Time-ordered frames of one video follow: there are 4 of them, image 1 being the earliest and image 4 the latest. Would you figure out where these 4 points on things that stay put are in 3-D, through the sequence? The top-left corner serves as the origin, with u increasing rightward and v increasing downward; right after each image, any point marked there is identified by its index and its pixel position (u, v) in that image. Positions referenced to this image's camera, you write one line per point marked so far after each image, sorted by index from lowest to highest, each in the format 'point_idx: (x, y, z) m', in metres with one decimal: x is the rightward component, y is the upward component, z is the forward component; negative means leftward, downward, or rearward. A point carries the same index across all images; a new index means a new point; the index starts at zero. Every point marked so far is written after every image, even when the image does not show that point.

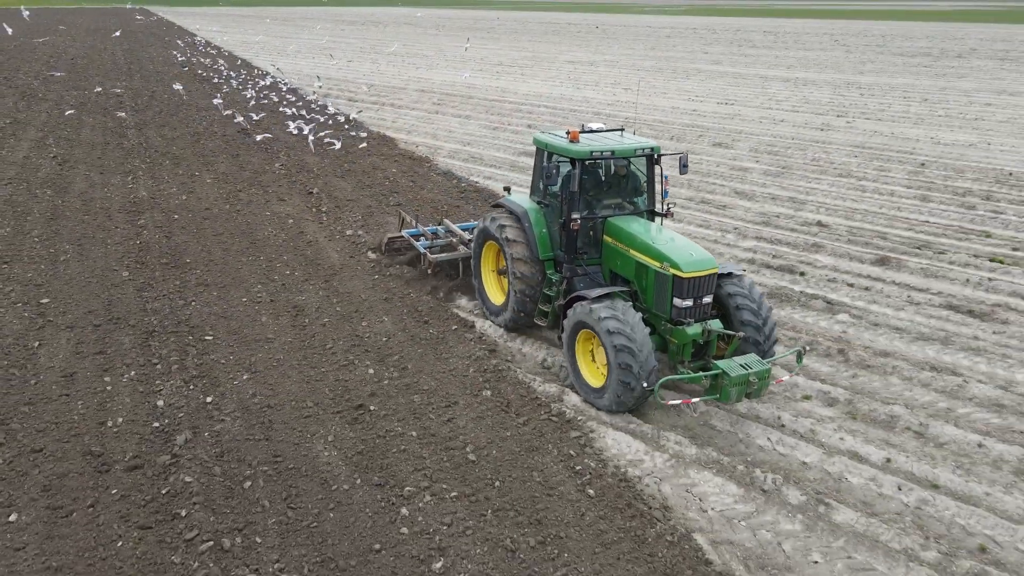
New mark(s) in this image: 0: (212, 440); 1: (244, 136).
0: (-2.5, -1.3, +5.4) m
1: (-6.7, +3.8, +16.5) m
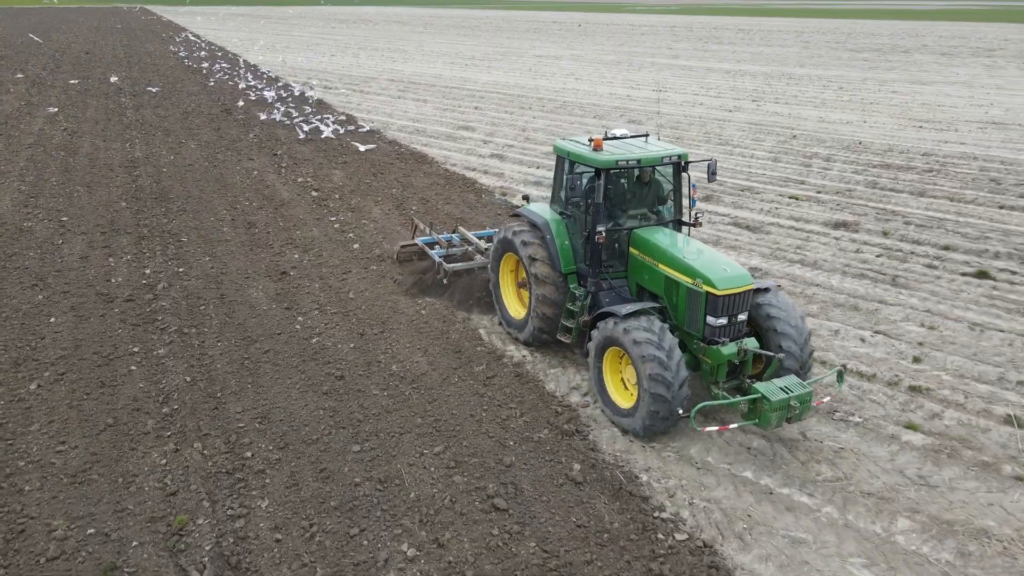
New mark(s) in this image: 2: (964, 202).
0: (-4.1, 0.0, +8.1) m
1: (-8.3, +5.1, +19.3) m
2: (+8.0, +1.5, +11.8) m
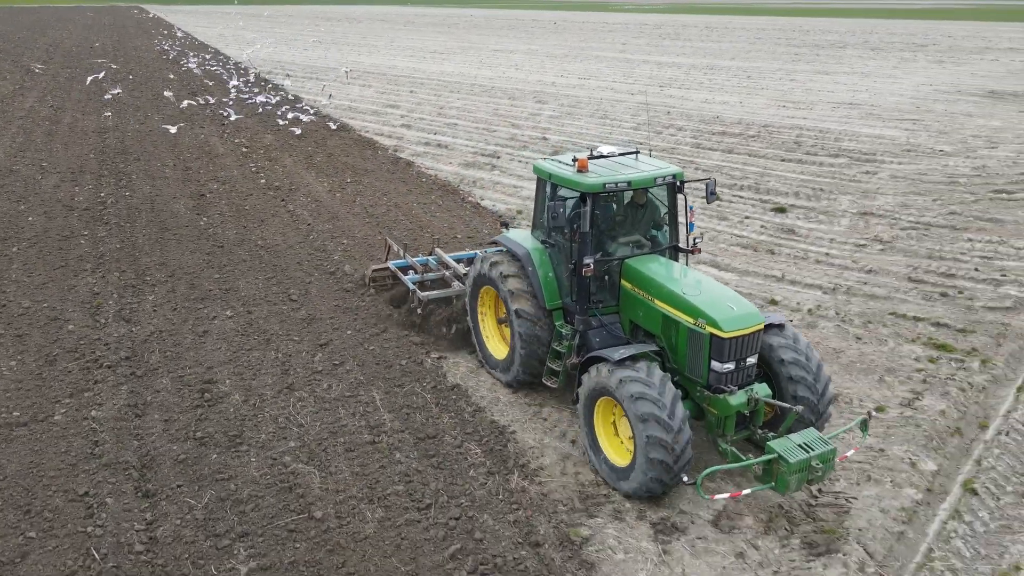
0: (-6.6, +1.5, +11.3) m
1: (-10.9, +6.5, +22.4) m
2: (+5.5, +3.0, +15.0) m
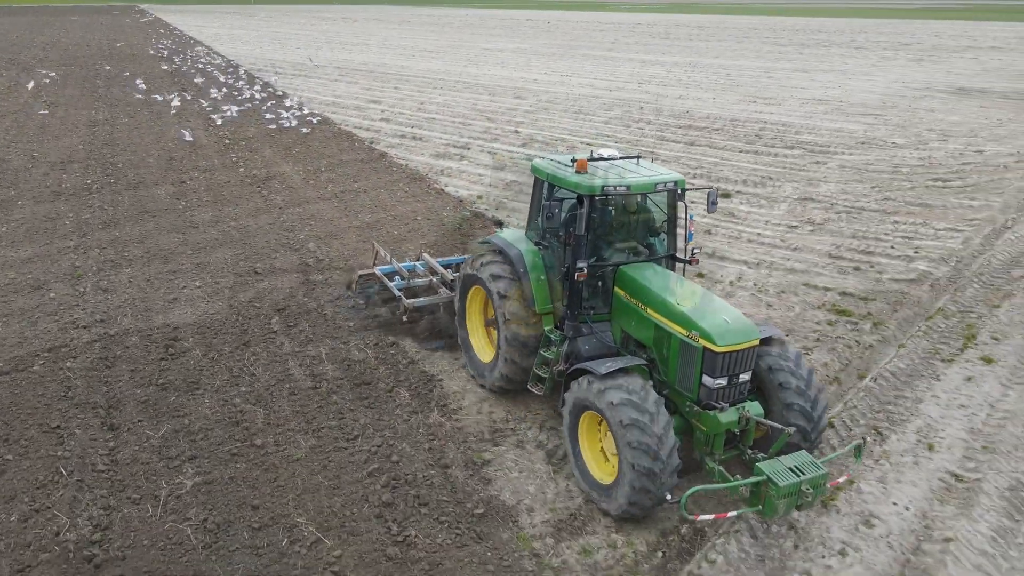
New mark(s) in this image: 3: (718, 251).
0: (-7.3, +1.8, +12.0) m
1: (-11.6, +6.9, +23.1) m
2: (+4.8, +3.3, +15.7) m
3: (+3.0, +0.5, +9.4) m
